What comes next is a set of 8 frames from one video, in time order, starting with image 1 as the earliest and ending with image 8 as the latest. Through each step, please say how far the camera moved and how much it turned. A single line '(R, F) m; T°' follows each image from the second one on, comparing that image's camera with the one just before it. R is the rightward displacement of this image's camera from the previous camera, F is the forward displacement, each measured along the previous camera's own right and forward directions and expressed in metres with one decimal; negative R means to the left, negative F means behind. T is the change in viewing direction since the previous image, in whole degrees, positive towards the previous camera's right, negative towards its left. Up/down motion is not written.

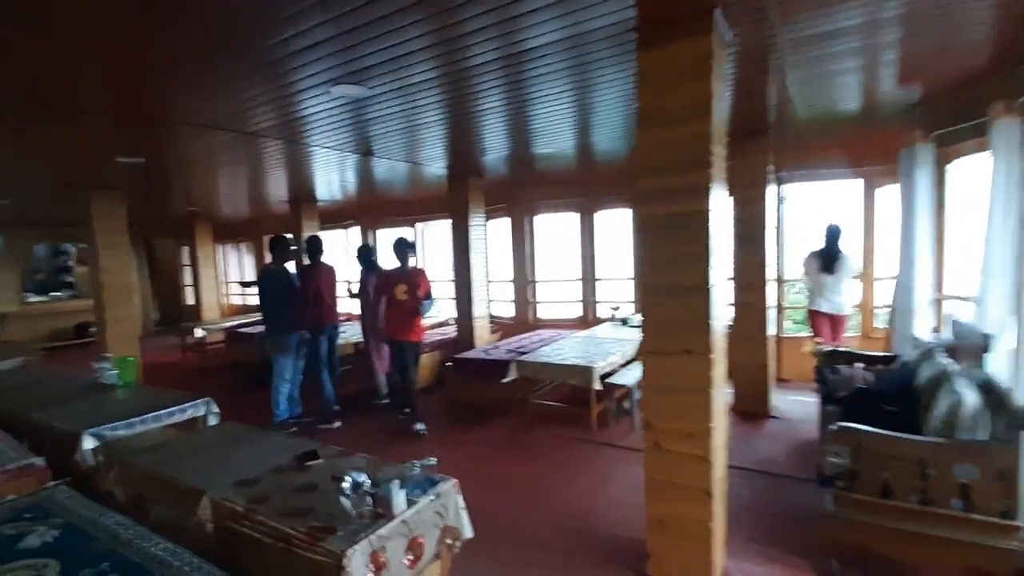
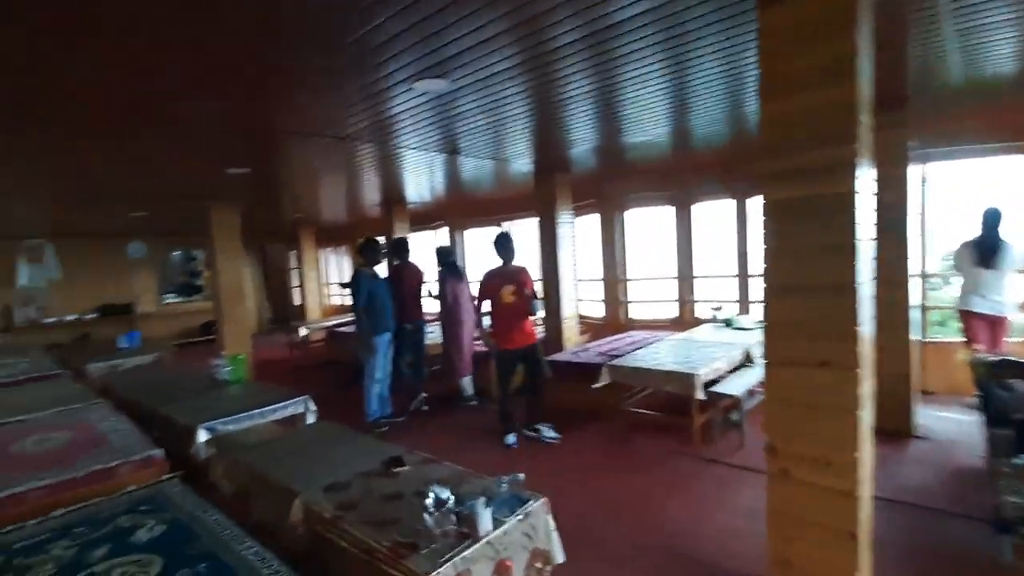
(0.0, +0.2) m; -10°
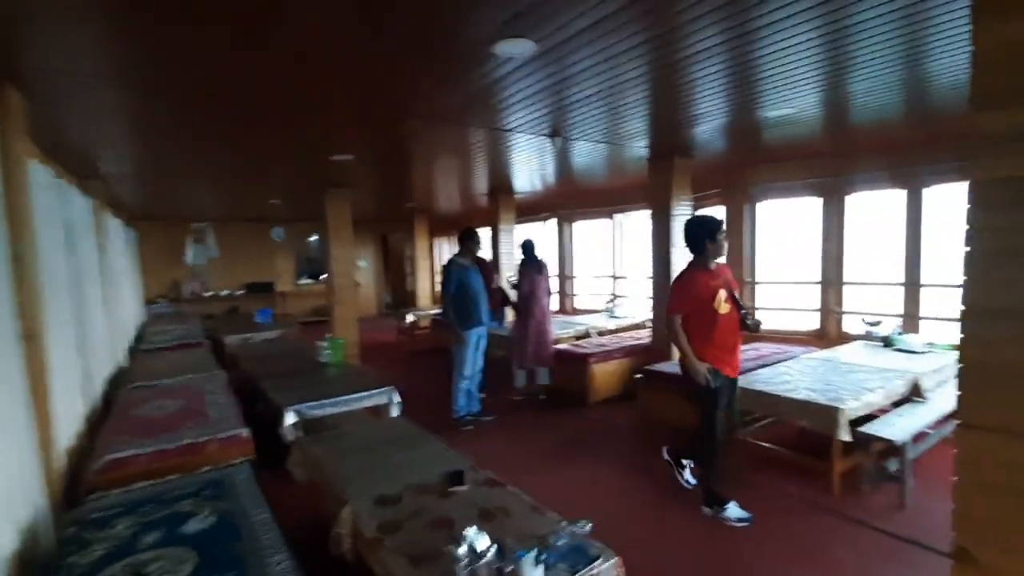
(+0.1, +0.4) m; -13°
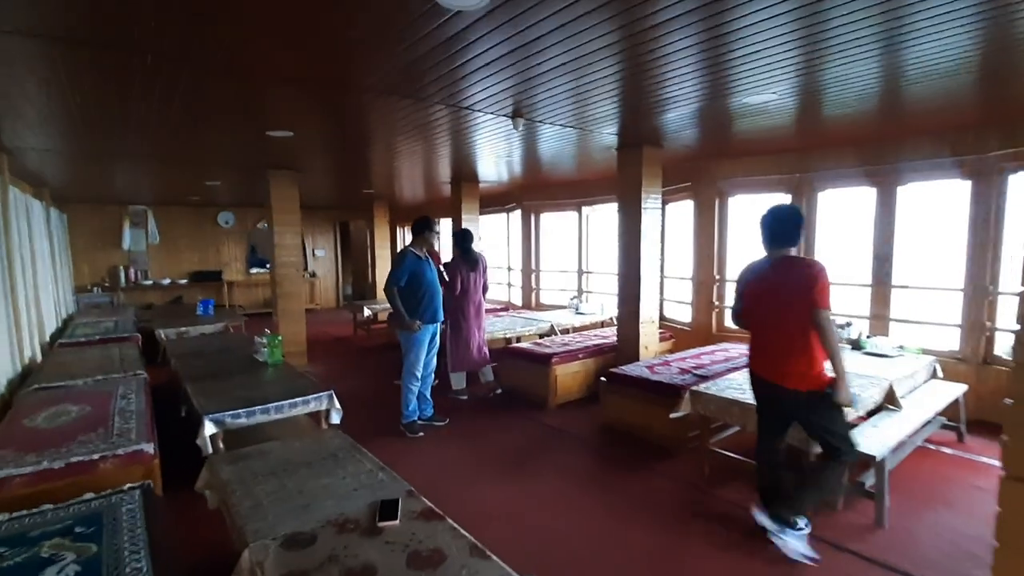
(+0.1, +0.3) m; +4°
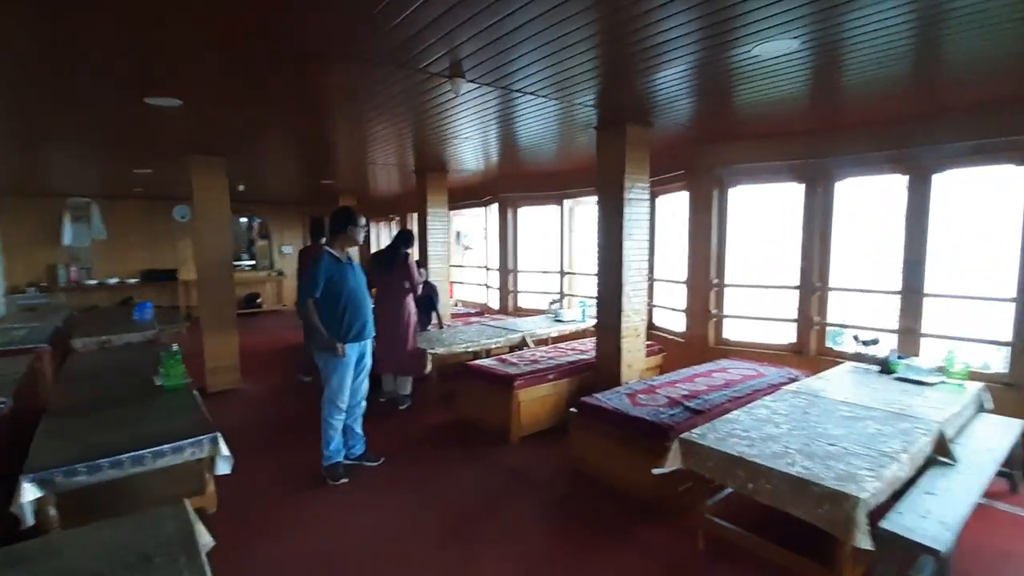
(+0.3, +0.7) m; 0°
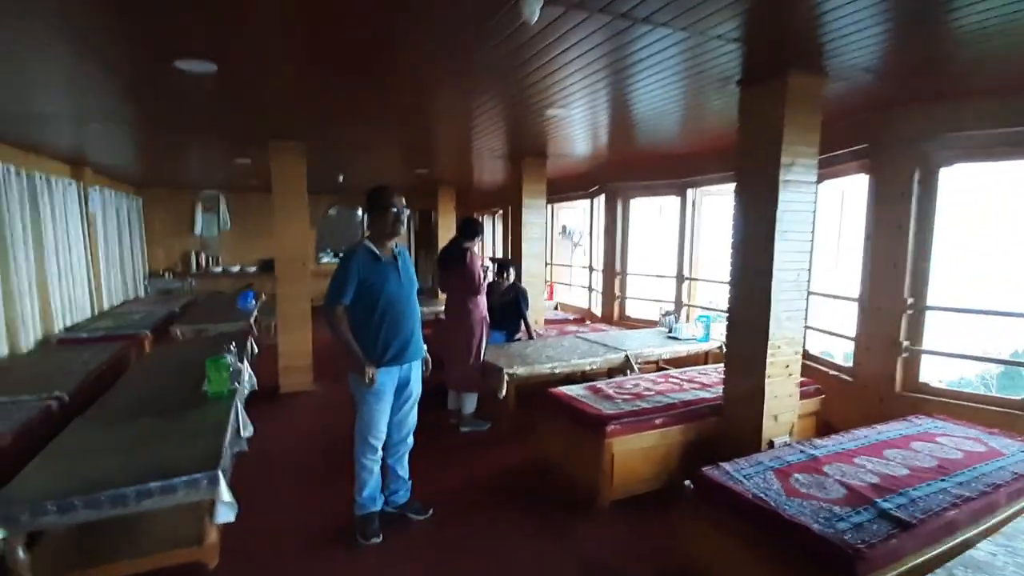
(+0.1, +0.8) m; -13°
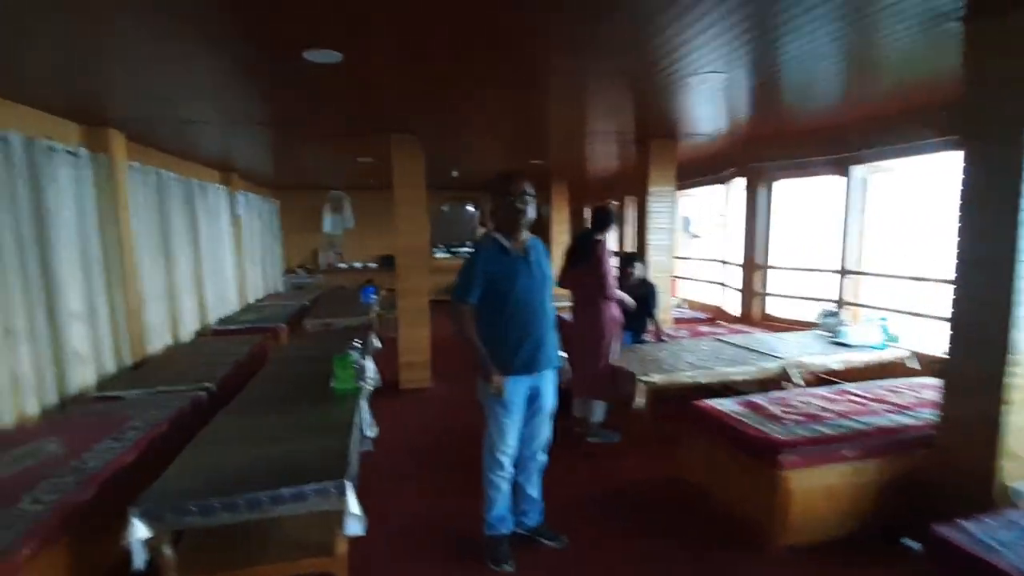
(-0.2, +0.3) m; -12°
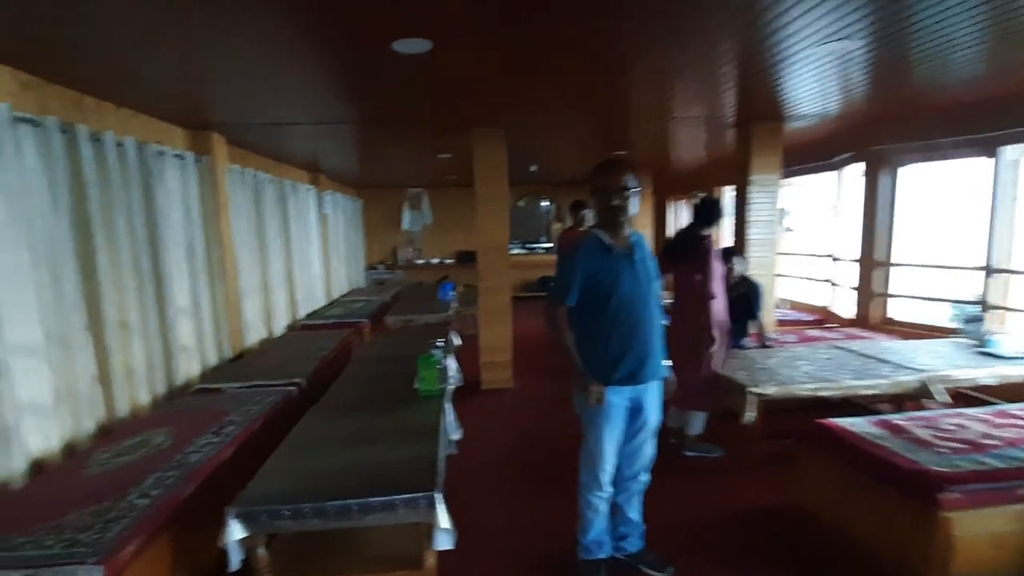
(-0.1, +0.2) m; -8°
